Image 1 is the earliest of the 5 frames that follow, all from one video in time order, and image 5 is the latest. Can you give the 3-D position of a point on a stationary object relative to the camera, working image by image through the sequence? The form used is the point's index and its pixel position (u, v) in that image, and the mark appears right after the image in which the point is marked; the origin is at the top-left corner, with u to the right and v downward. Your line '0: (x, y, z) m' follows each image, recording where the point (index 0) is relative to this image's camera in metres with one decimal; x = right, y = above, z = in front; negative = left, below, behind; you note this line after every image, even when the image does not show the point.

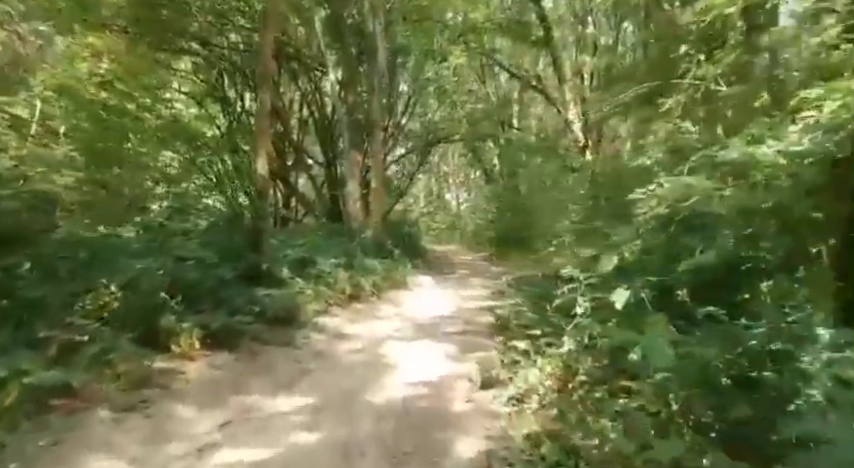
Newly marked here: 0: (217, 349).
0: (-2.0, -1.1, +5.2) m
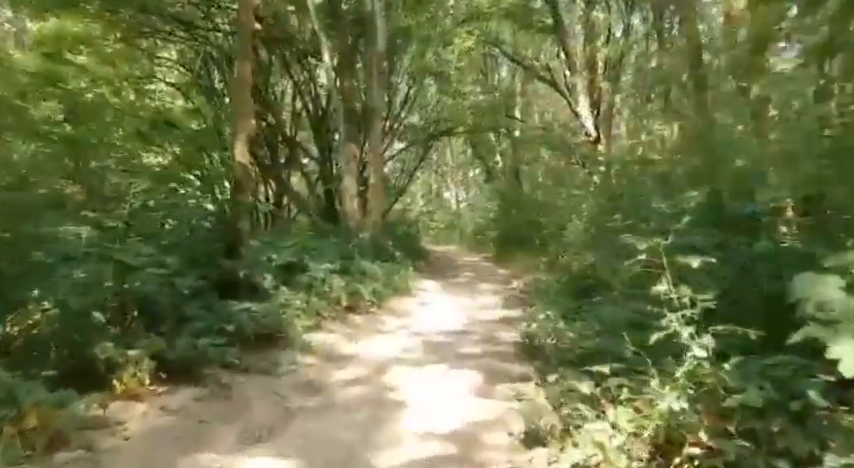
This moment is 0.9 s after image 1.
0: (-1.9, -1.1, +4.0) m
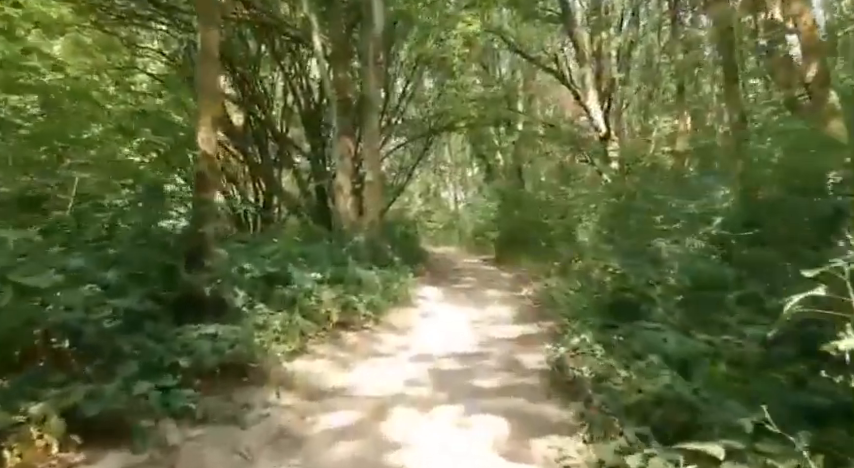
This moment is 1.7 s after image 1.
0: (-1.8, -1.2, +2.9) m
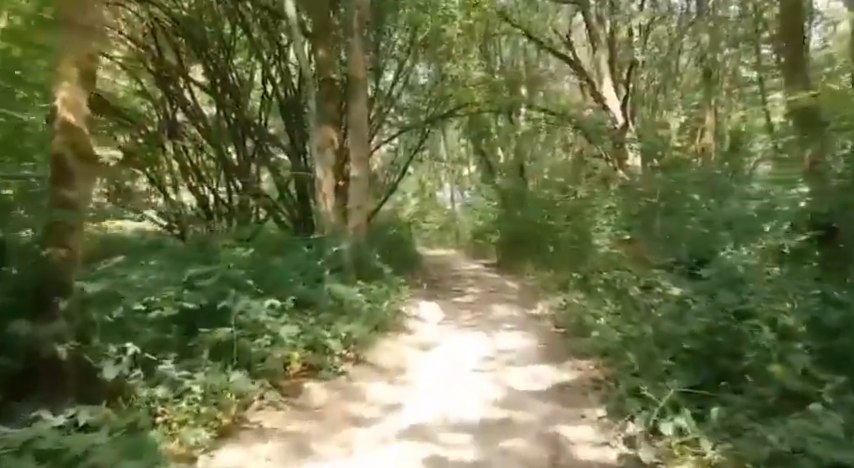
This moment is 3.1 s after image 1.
0: (-1.8, -1.3, +1.2) m
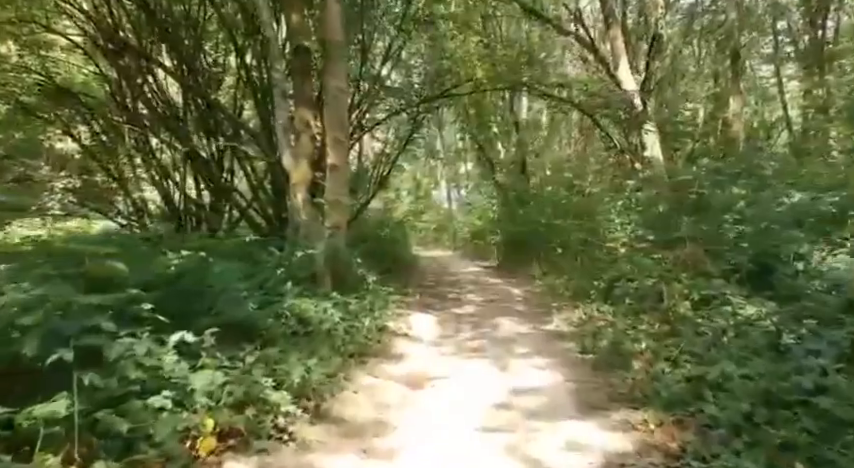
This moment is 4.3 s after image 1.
0: (-1.8, -1.3, -0.5) m
